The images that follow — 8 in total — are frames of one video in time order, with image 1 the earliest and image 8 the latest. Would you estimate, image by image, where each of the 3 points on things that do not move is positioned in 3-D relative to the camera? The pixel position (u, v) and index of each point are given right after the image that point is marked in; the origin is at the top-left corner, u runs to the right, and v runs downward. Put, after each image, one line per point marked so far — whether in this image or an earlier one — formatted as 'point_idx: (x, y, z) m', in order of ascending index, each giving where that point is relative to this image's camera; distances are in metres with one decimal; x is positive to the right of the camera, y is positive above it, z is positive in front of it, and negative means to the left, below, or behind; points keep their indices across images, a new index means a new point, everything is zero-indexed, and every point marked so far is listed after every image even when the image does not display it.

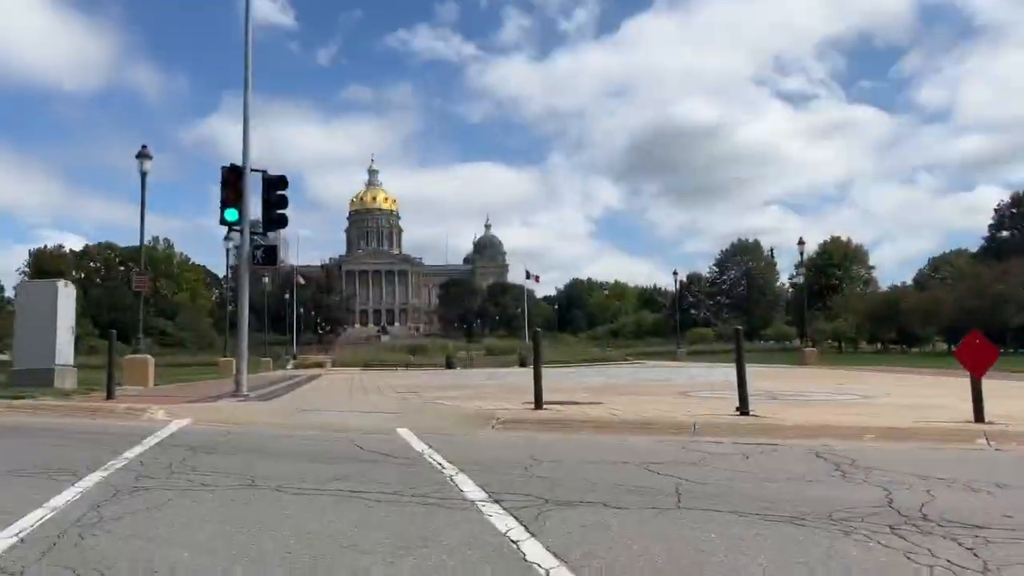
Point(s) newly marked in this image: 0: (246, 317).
0: (-5.6, -0.6, +17.0) m
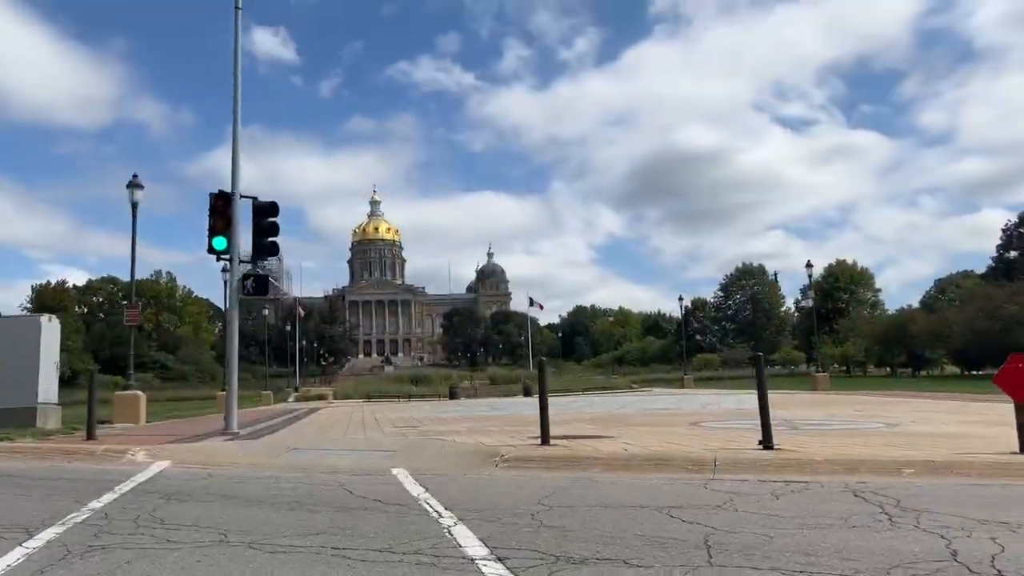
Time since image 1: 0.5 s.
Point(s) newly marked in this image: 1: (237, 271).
0: (-5.5, -1.3, +16.2) m
1: (-5.6, +0.4, +16.6) m
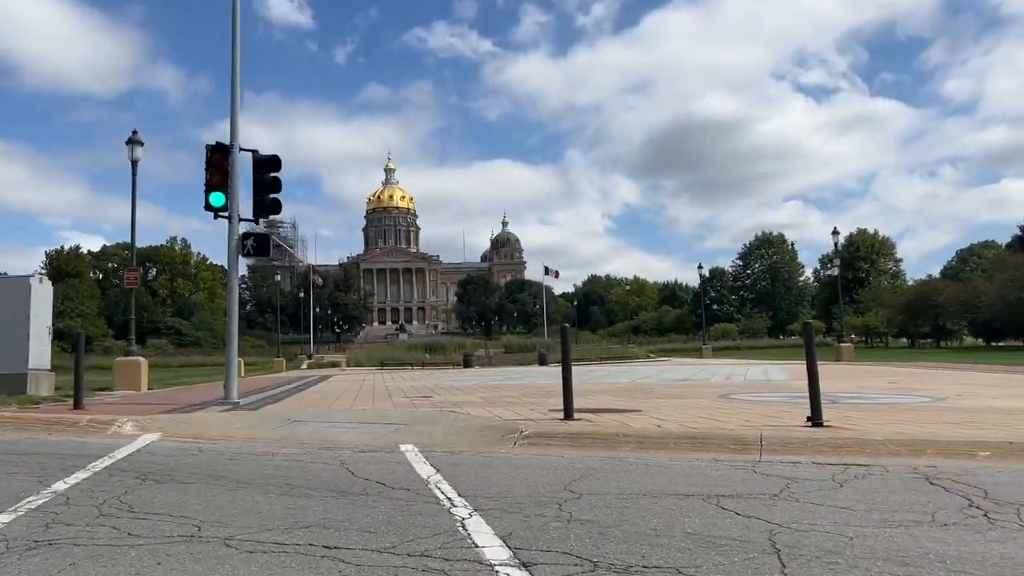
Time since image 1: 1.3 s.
0: (-5.2, -0.5, +15.1) m
1: (-5.2, +1.1, +15.5) m
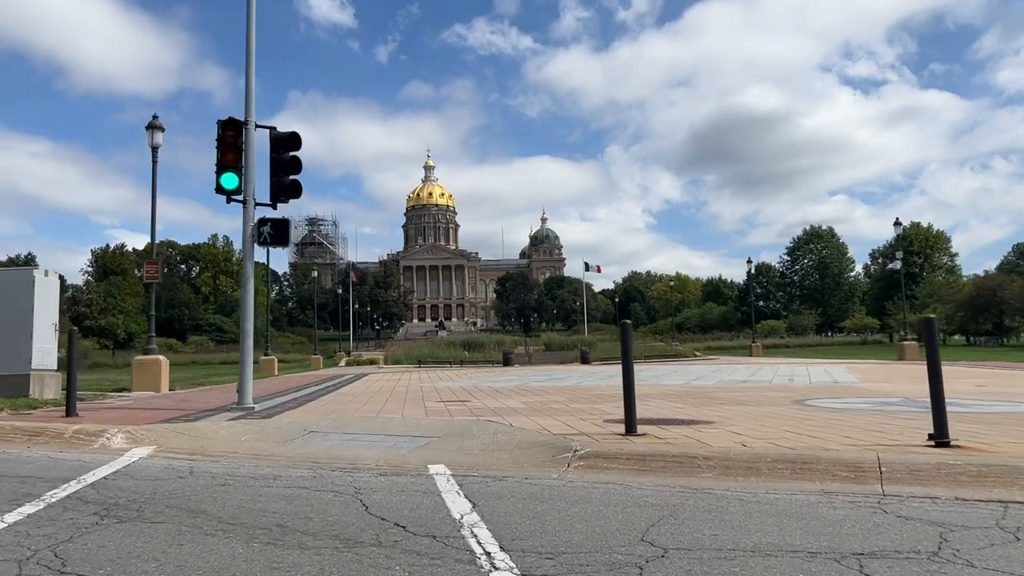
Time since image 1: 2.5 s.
0: (-4.4, -0.4, +13.6) m
1: (-4.4, +1.2, +13.9) m
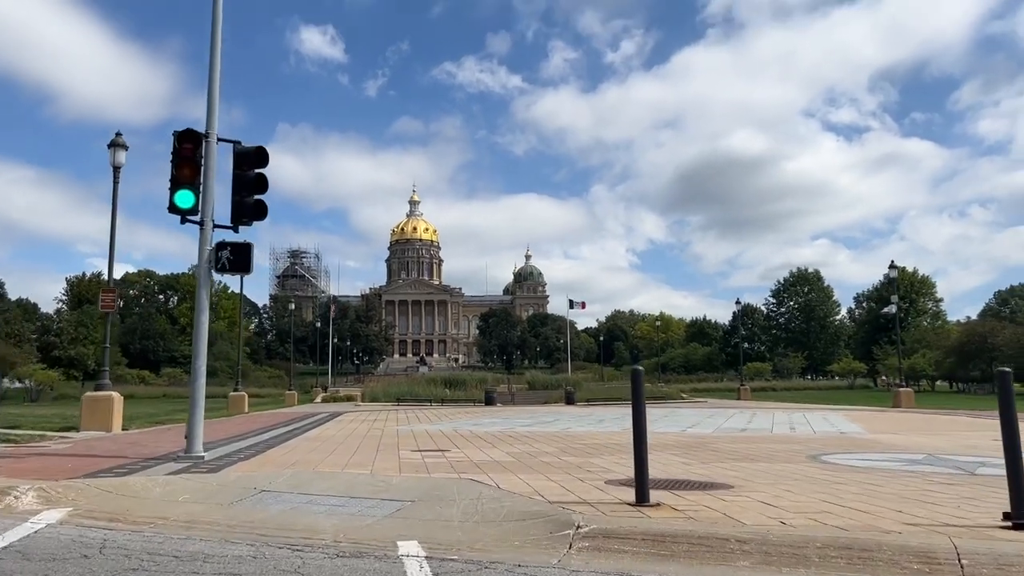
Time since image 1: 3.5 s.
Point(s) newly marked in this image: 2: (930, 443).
0: (-4.6, -0.9, +12.0) m
1: (-4.6, +0.8, +12.5) m
2: (+9.1, -3.4, +17.7) m
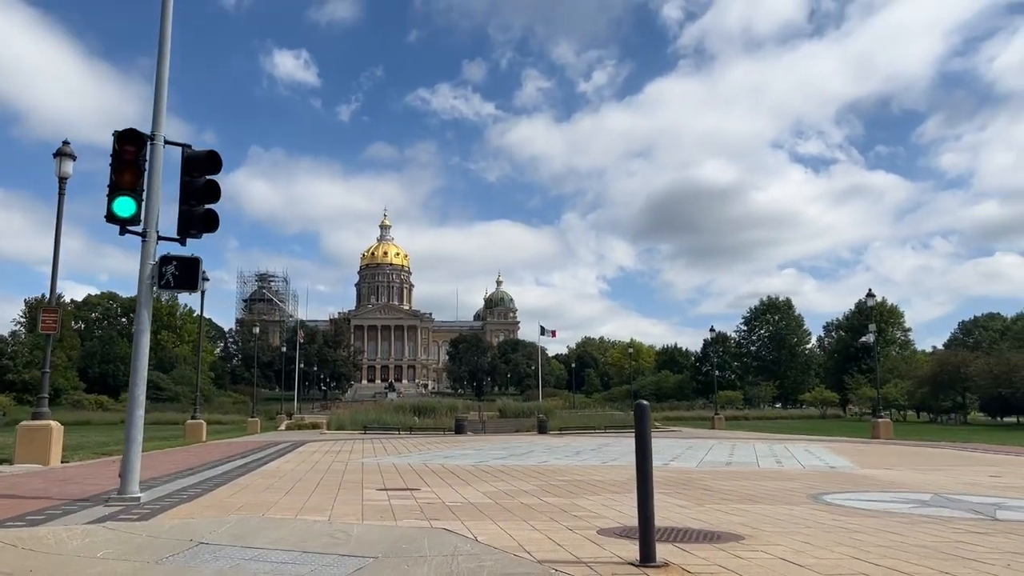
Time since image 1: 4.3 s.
0: (-4.8, -1.1, +10.7) m
1: (-4.9, +0.5, +11.2) m
2: (+8.6, -3.9, +16.8) m
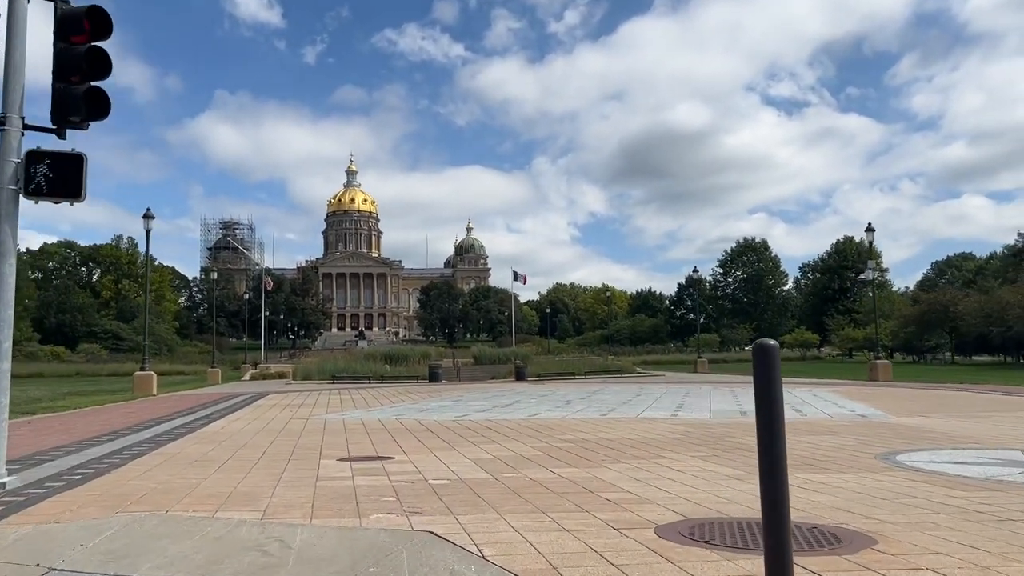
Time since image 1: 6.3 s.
0: (-4.8, -0.2, +7.7) m
1: (-4.9, +1.4, +8.1) m
2: (+8.4, -2.5, +14.5) m
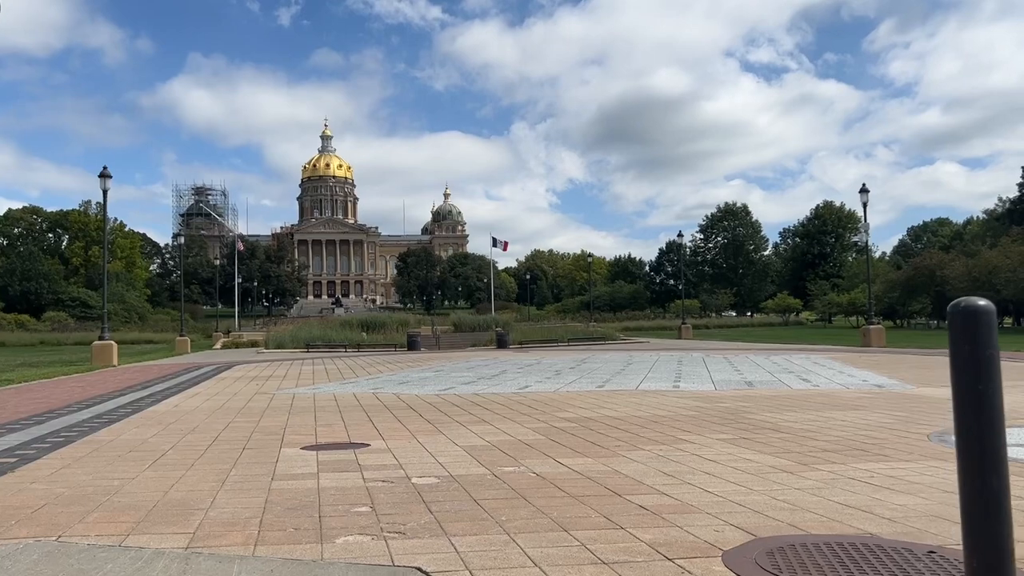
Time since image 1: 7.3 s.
0: (-4.8, +0.1, +6.0) m
1: (-4.9, +1.8, +6.3) m
2: (+8.2, -1.9, +13.2) m
